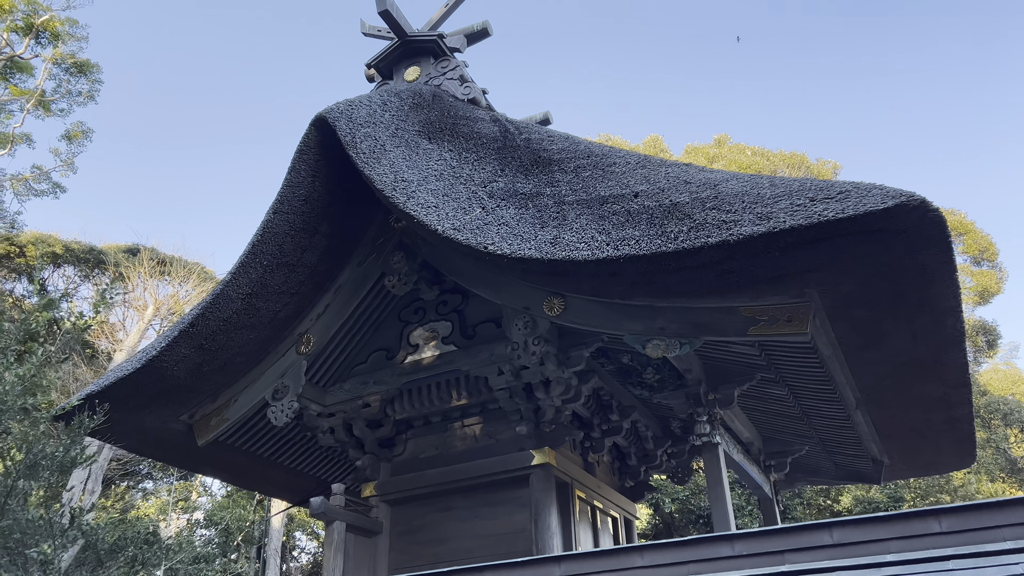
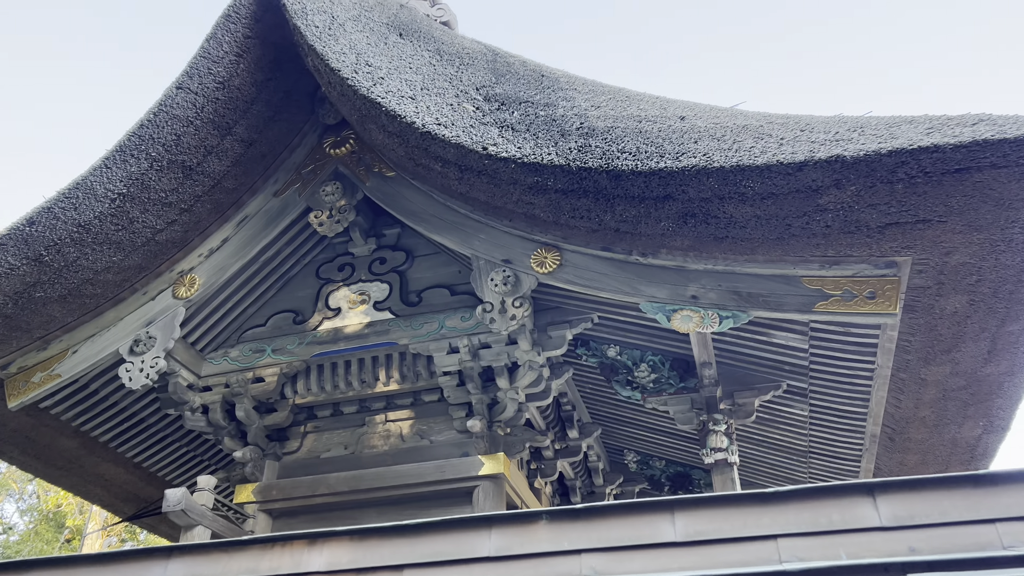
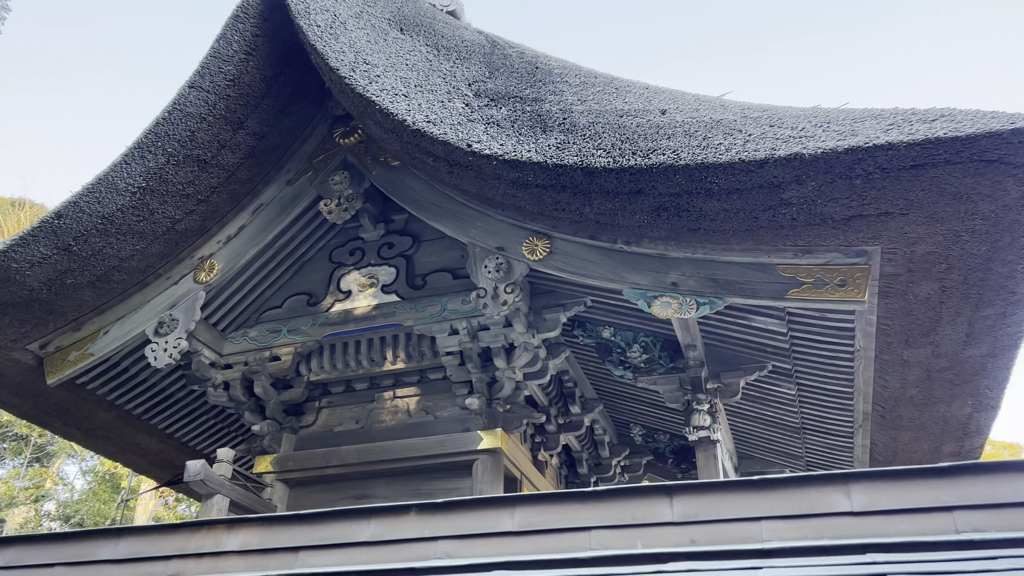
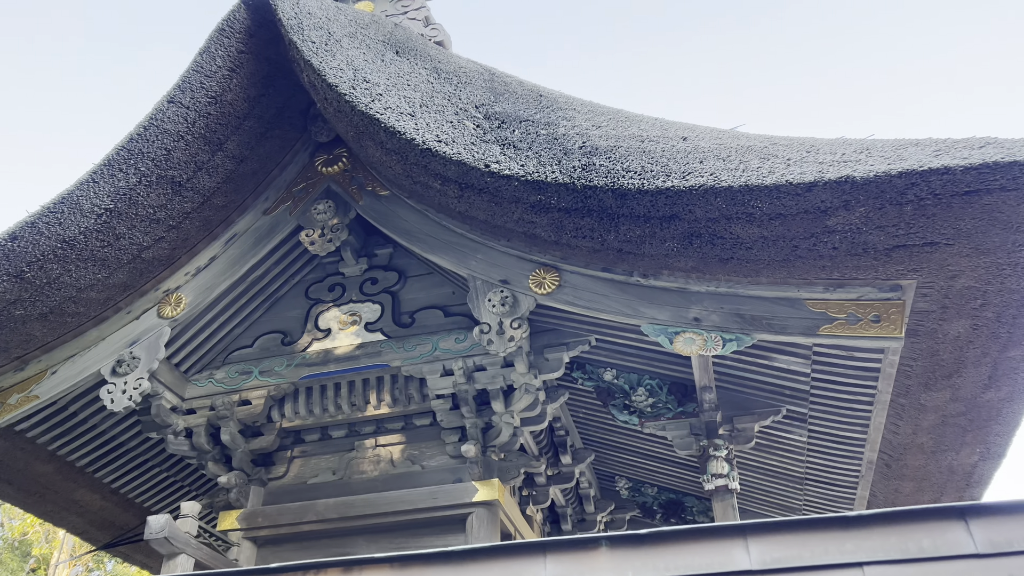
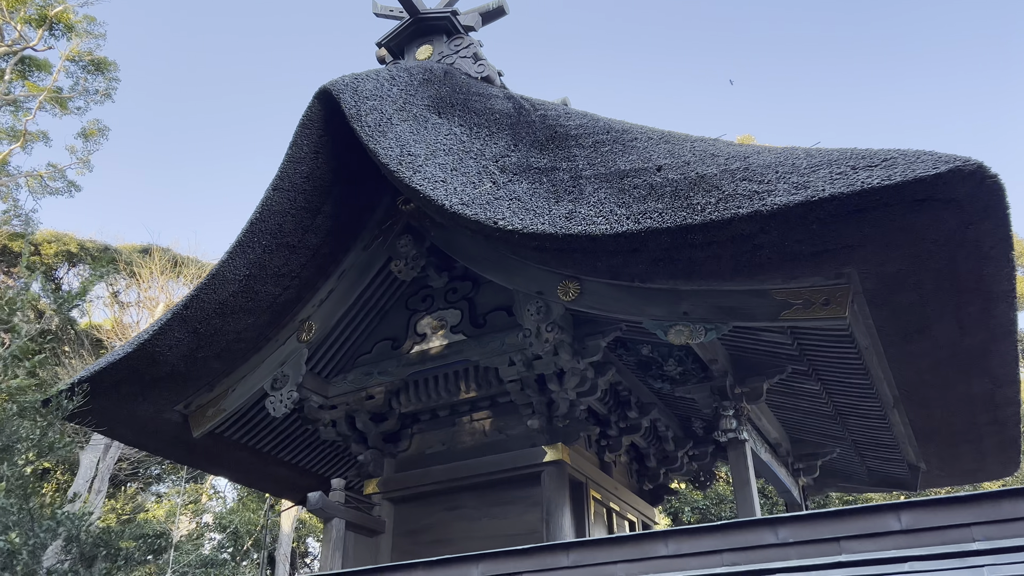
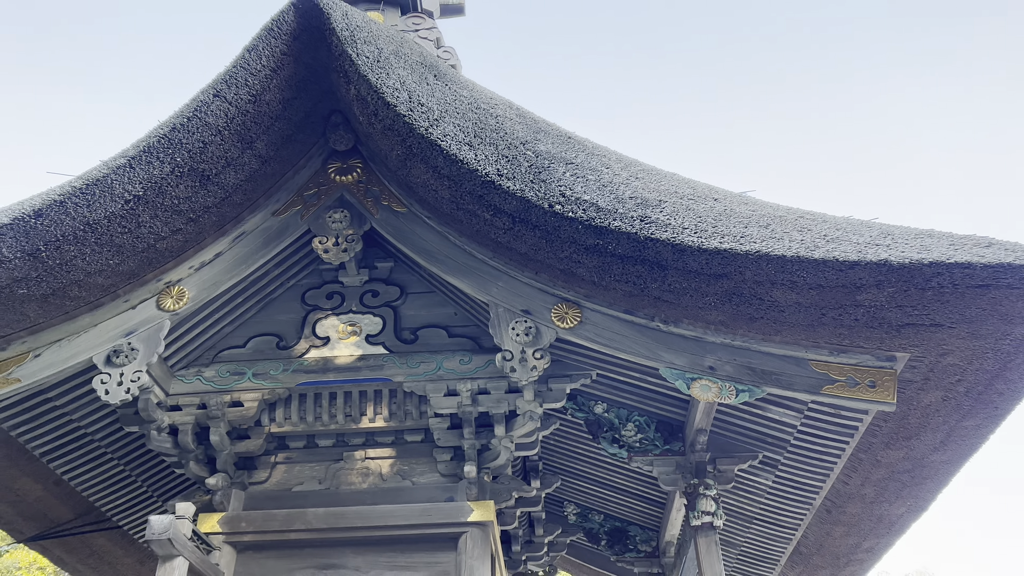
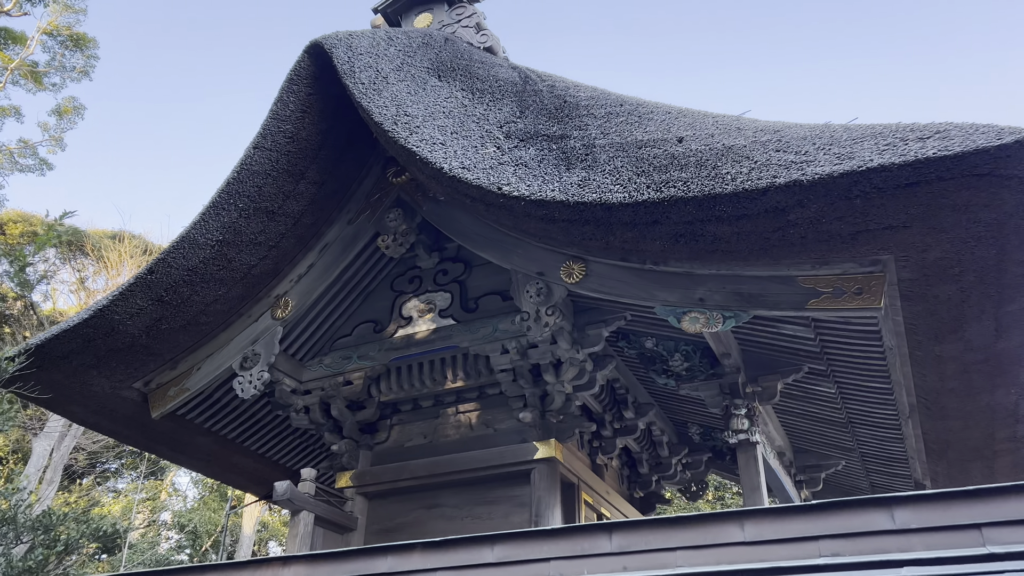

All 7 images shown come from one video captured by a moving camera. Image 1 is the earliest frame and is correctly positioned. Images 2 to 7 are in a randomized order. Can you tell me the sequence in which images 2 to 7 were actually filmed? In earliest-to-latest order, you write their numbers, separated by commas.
5, 7, 3, 2, 4, 6
